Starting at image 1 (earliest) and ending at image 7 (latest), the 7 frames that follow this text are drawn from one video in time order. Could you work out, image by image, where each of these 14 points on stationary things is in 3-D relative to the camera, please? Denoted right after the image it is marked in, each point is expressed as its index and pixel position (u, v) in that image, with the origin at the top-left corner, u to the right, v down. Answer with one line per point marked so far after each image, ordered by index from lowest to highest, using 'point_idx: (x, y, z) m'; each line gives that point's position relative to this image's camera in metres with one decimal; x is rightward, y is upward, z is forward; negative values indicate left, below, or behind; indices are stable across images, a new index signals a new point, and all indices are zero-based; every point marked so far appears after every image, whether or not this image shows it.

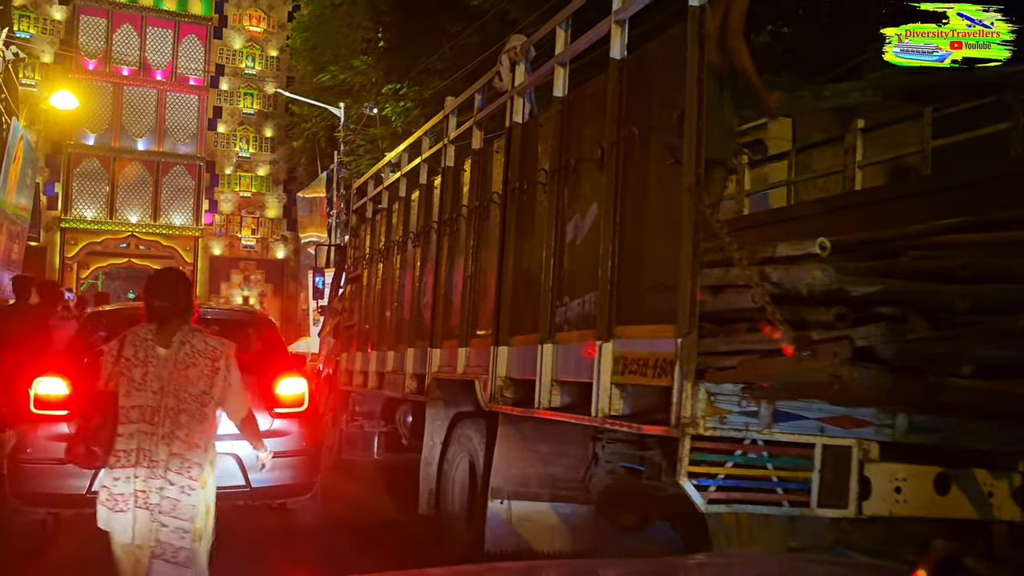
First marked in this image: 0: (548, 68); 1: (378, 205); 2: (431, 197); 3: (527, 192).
0: (+0.2, +1.1, +4.5) m
1: (-1.2, +0.8, +8.0) m
2: (-0.6, +0.7, +6.4) m
3: (+0.1, +0.5, +4.6) m
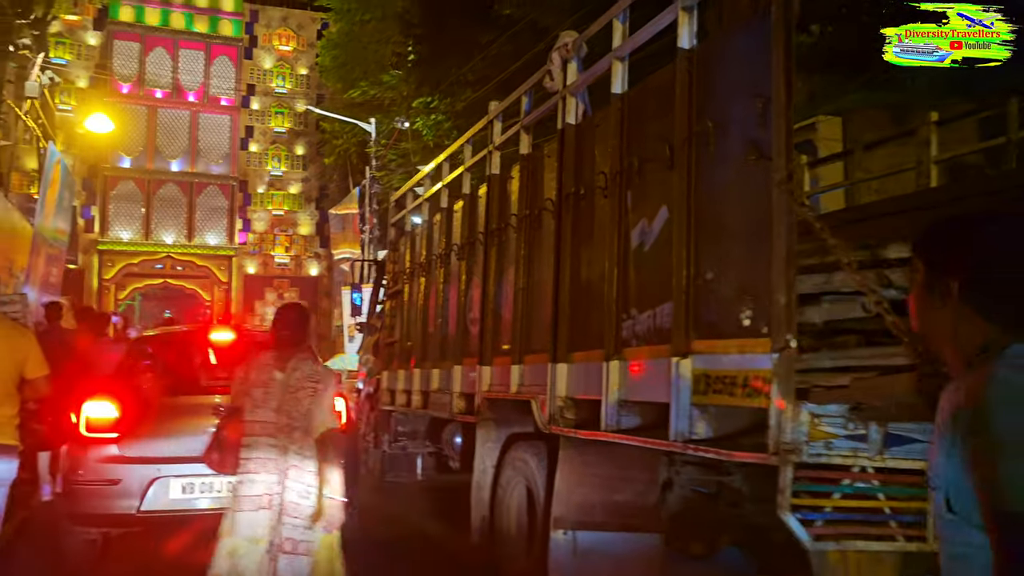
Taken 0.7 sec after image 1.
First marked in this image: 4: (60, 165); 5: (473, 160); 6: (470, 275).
0: (+0.5, +1.1, +4.2) m
1: (-0.8, +0.6, +7.7) m
2: (-0.3, +0.6, +6.1) m
3: (+0.4, +0.5, +4.3) m
4: (-9.6, +2.6, +18.2) m
5: (-0.3, +0.9, +6.1) m
6: (-0.3, +0.1, +6.0) m
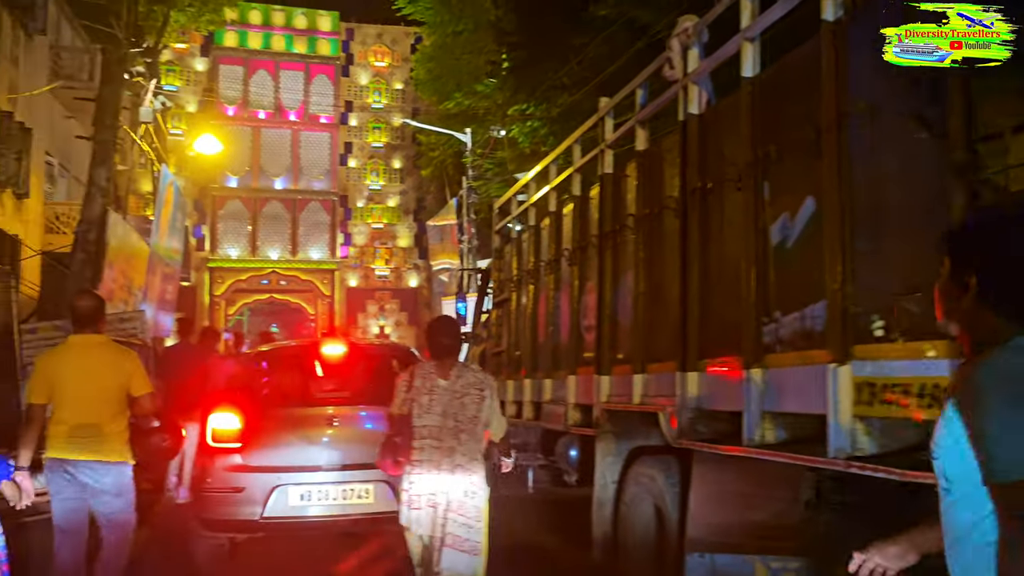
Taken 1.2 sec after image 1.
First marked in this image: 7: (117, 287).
0: (+1.0, +1.1, +3.8) m
1: (+0.1, +0.6, +7.5) m
2: (+0.5, +0.5, +5.8) m
3: (+0.9, +0.4, +4.0) m
4: (-7.5, +2.2, +18.9) m
5: (+0.5, +0.9, +5.8) m
6: (+0.5, 0.0, +5.7) m
7: (-7.4, 0.0, +16.1) m
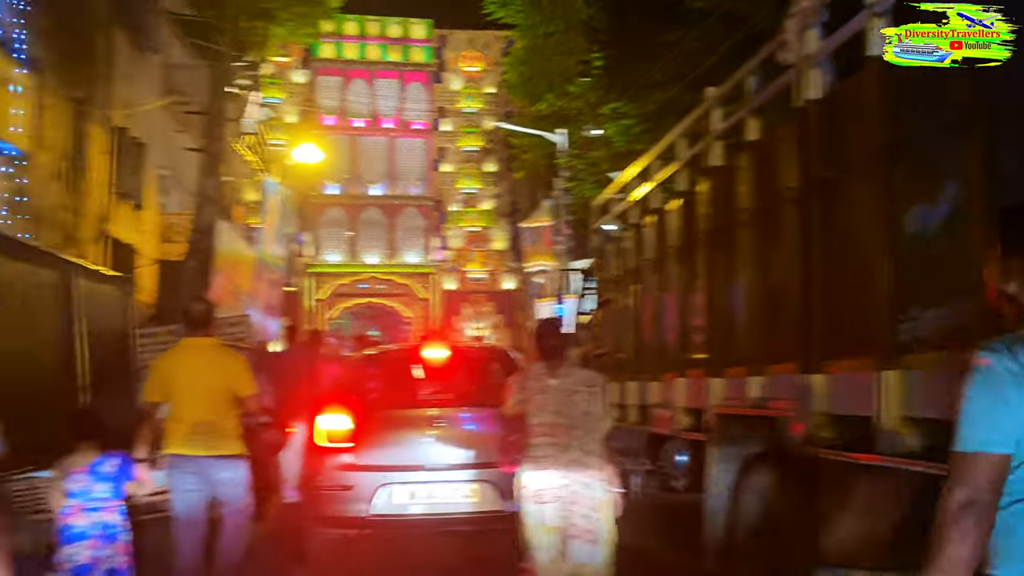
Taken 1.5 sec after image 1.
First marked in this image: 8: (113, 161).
0: (+1.4, +1.1, +3.6) m
1: (+1.0, +0.6, +7.3) m
2: (+1.2, +0.5, +5.6) m
3: (+1.4, +0.5, +3.7) m
4: (-5.4, +2.1, +19.5) m
5: (+1.2, +0.9, +5.6) m
6: (+1.2, +0.1, +5.5) m
7: (-5.6, -0.1, +16.7) m
8: (-8.6, +2.8, +18.5) m
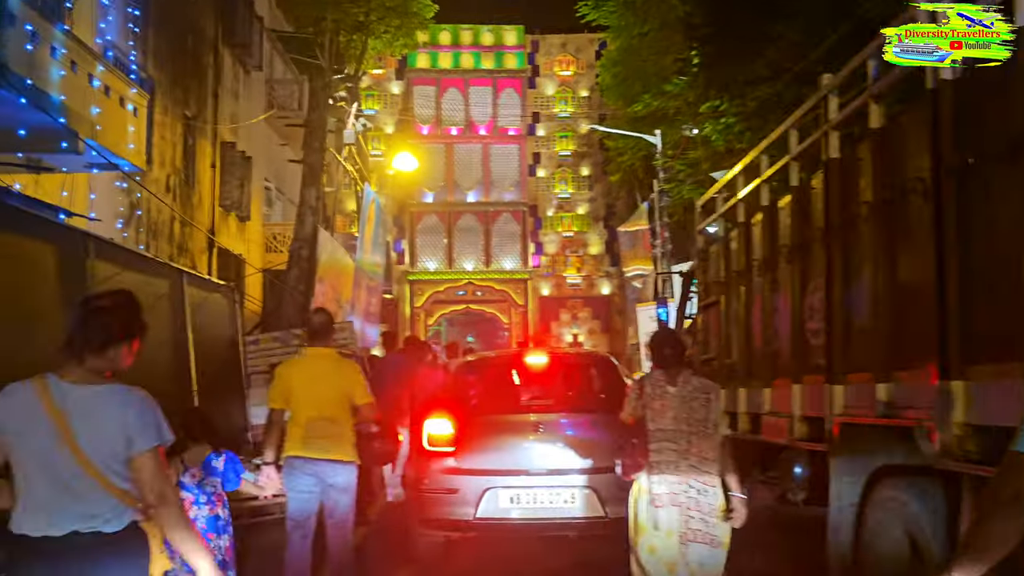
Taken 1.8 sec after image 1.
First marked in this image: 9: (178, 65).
0: (+1.8, +1.1, +3.2) m
1: (+1.8, +0.5, +7.0) m
2: (+1.8, +0.5, +5.3) m
3: (+1.8, +0.5, +3.4) m
4: (-3.2, +2.0, +19.8) m
5: (+1.8, +0.9, +5.3) m
6: (+1.8, +0.1, +5.2) m
7: (-3.7, -0.3, +17.0) m
8: (-6.5, +2.5, +19.2) m
9: (-6.4, +4.3, +16.5) m
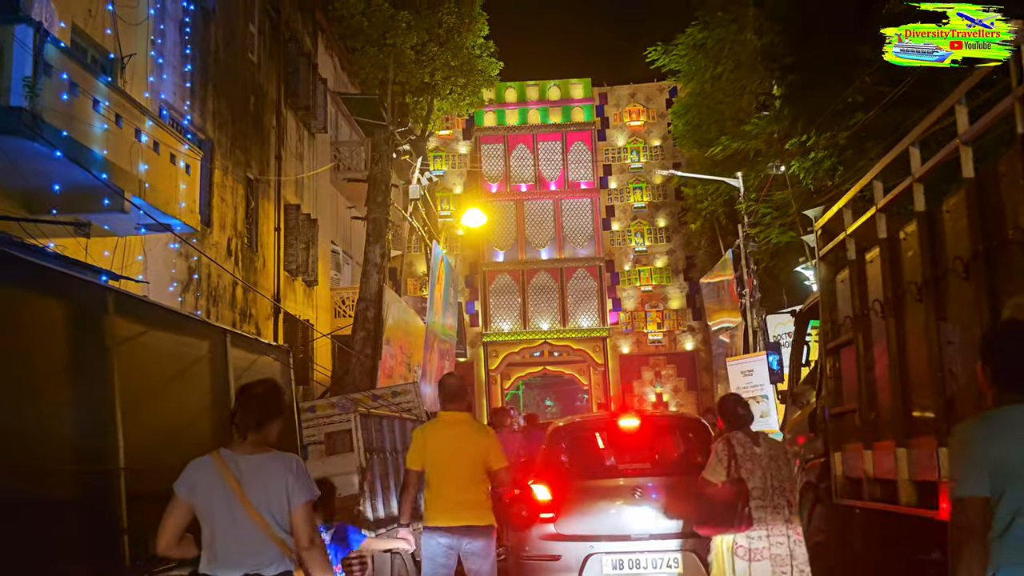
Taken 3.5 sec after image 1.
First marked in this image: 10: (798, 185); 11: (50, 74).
0: (+2.0, +1.1, +2.0) m
1: (+2.4, +0.3, +5.7) m
2: (+2.2, +0.4, +4.0) m
3: (+2.1, +0.5, +2.1) m
4: (-1.5, +0.6, +19.0) m
5: (+2.2, +0.8, +4.0) m
6: (+2.2, -0.1, +3.9) m
7: (-2.2, -1.4, +16.1) m
8: (-4.9, +1.1, +18.6) m
9: (-5.1, +3.0, +16.1) m
10: (+6.4, +2.3, +19.3) m
11: (-4.5, +2.1, +8.3) m
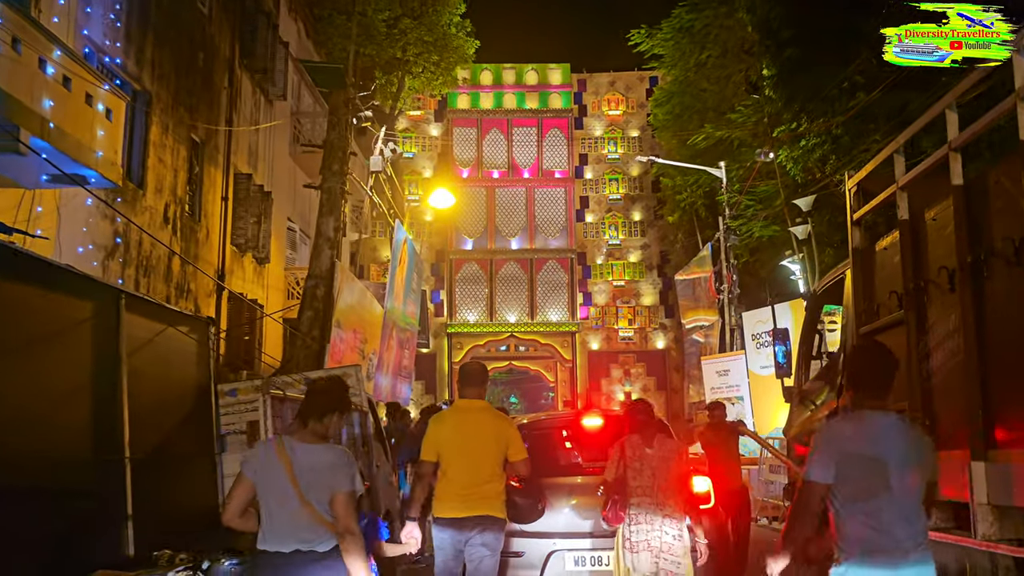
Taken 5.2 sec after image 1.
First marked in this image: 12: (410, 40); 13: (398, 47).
0: (+2.0, +1.3, +0.8) m
1: (+2.1, +0.5, +4.5) m
2: (+2.1, +0.6, +2.8) m
3: (+2.0, +0.7, +0.9) m
4: (-2.2, +1.0, +17.6) m
5: (+2.0, +0.9, +2.8) m
6: (+2.0, +0.1, +2.6) m
7: (-2.8, -1.0, +14.7) m
8: (-5.6, +1.6, +17.2) m
9: (-5.6, +3.5, +14.6) m
10: (+5.7, +2.4, +18.2) m
11: (-4.7, +2.5, +6.8) m
12: (-2.3, +5.7, +18.8) m
13: (-2.5, +5.6, +18.8) m
